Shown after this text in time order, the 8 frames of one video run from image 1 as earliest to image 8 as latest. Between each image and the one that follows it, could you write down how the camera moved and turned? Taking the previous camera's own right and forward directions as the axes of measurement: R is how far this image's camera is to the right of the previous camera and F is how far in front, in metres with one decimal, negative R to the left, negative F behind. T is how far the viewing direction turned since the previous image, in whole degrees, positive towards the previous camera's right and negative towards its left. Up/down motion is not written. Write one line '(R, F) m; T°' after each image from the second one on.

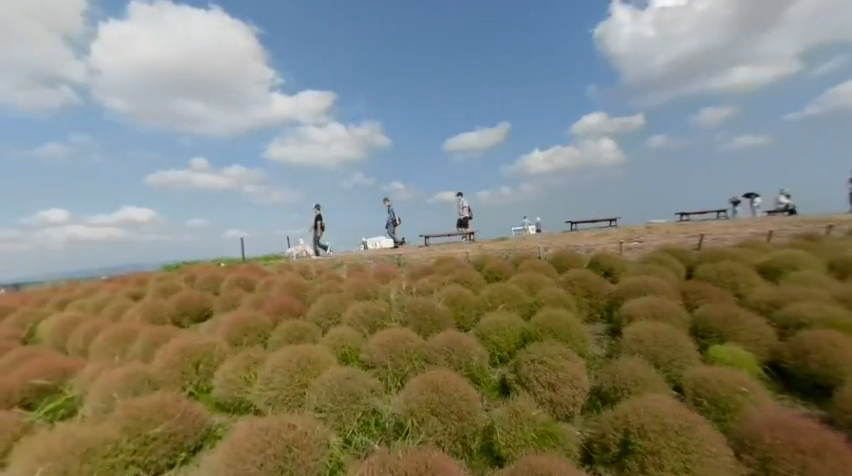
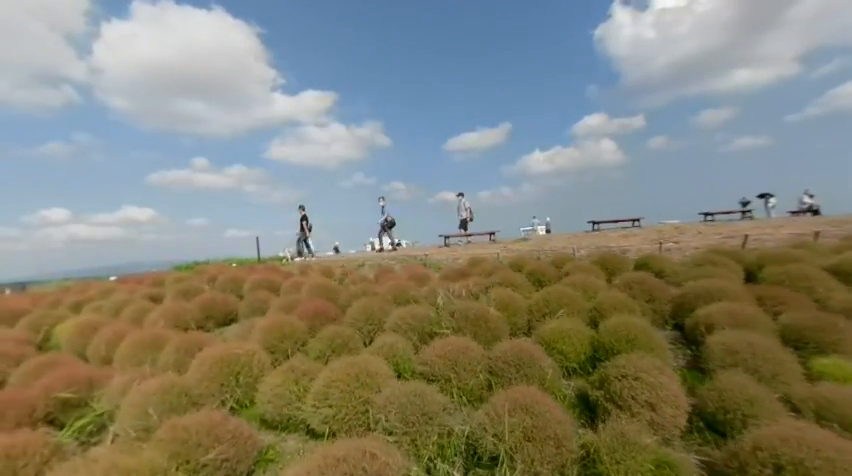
(-1.3, +0.4) m; 0°
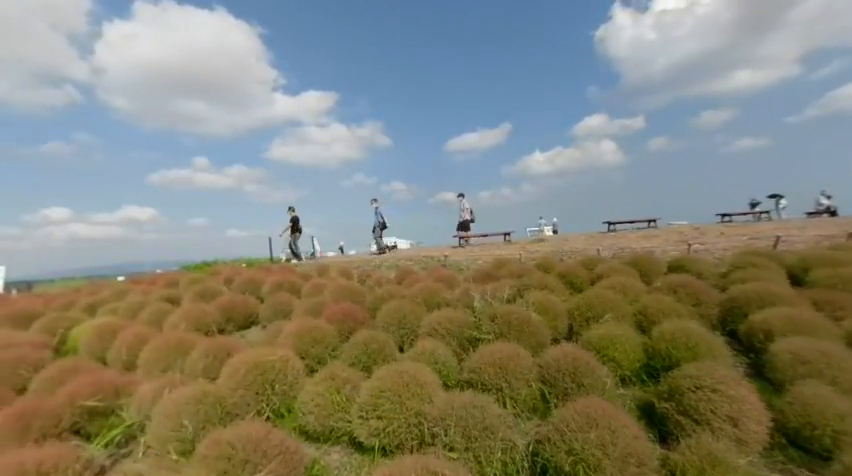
(-0.9, +0.2) m; 0°
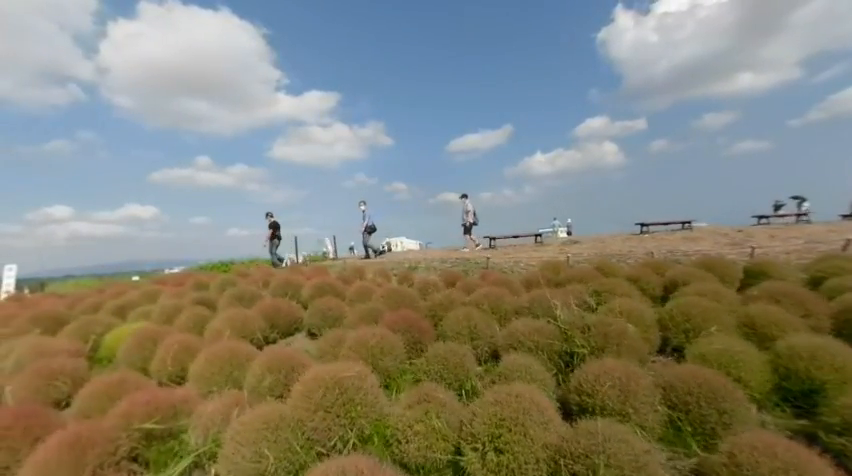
(-1.7, +0.5) m; 0°
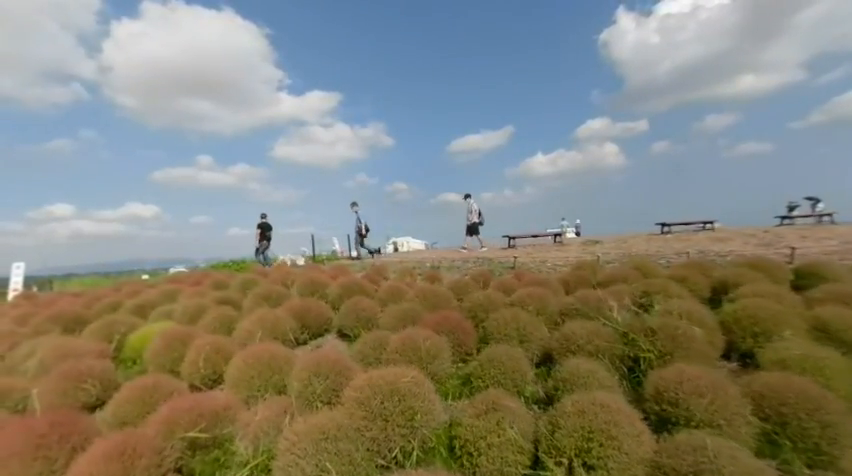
(-1.0, +0.3) m; 0°
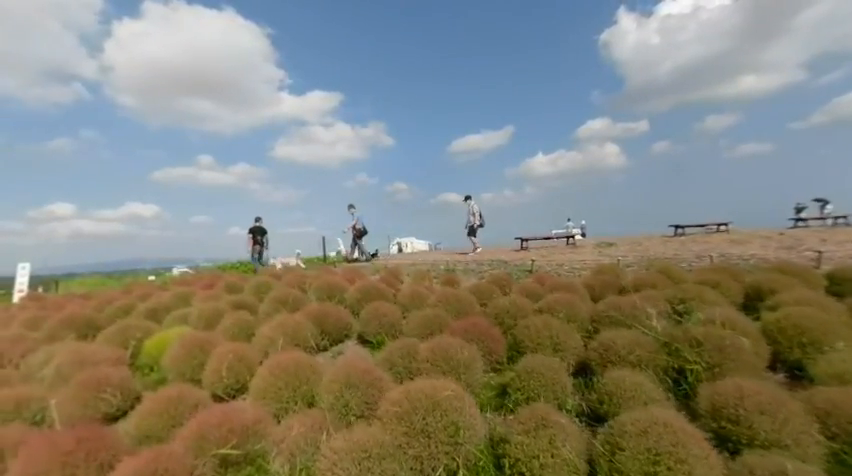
(-0.7, +0.2) m; 0°
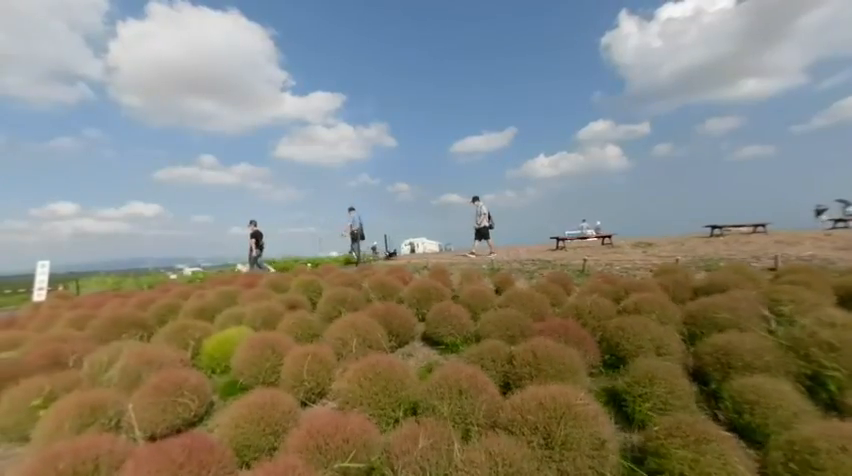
(-1.9, +0.3) m; 0°
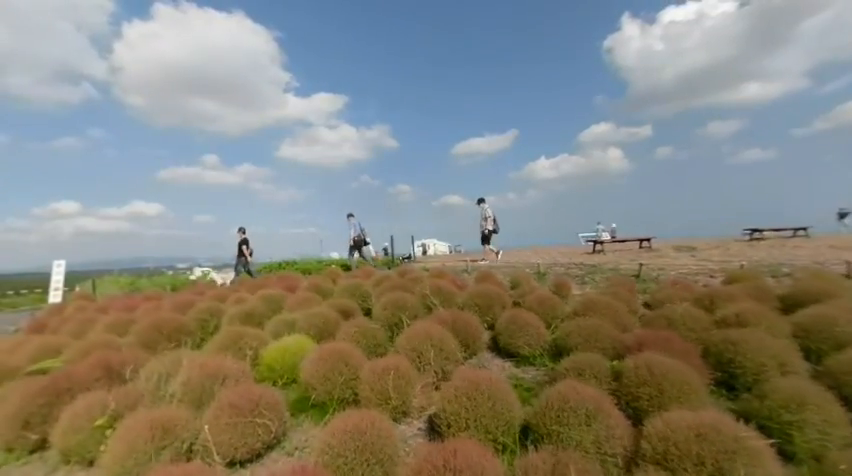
(-1.8, +0.4) m; 0°
